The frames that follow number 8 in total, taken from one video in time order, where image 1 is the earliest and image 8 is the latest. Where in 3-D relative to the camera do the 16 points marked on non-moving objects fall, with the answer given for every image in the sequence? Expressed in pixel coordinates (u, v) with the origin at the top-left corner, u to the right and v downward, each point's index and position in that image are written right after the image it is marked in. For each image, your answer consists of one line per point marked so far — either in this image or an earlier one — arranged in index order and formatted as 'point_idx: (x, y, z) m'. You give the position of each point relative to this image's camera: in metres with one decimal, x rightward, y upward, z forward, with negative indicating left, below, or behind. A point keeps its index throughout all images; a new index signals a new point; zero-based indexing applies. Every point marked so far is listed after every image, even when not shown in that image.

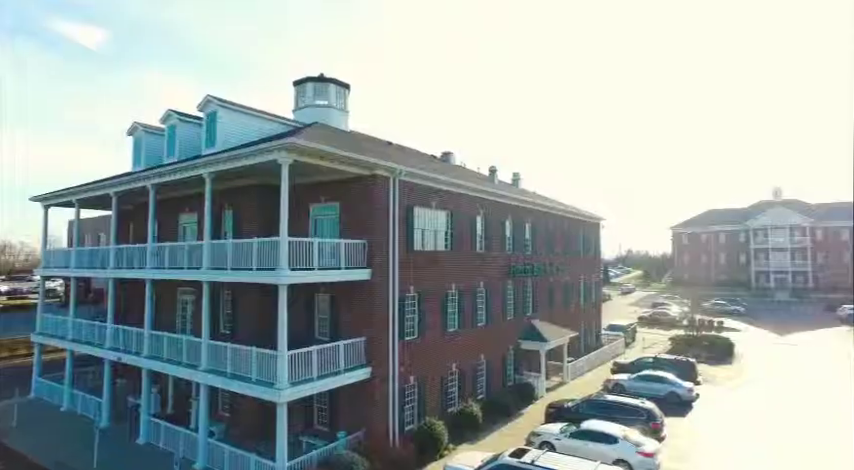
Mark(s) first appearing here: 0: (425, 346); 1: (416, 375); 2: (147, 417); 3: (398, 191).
0: (-0.1, -4.1, +19.5) m
1: (-0.4, -5.0, +19.0) m
2: (-9.4, -6.1, +17.9) m
3: (-1.1, +1.6, +18.5) m
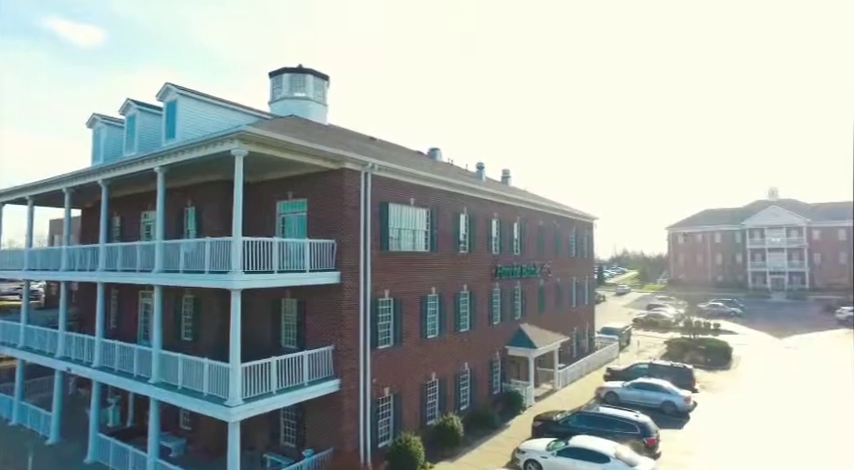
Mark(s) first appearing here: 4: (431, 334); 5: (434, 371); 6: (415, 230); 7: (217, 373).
0: (-0.8, -4.1, +18.1) m
1: (-1.2, -5.0, +17.5) m
2: (-10.2, -6.1, +16.4) m
3: (-1.8, +1.6, +17.1) m
4: (+0.1, -3.7, +19.7) m
5: (+0.3, -5.0, +19.6) m
6: (-0.5, +0.2, +19.2) m
7: (-5.2, -3.4, +13.3) m
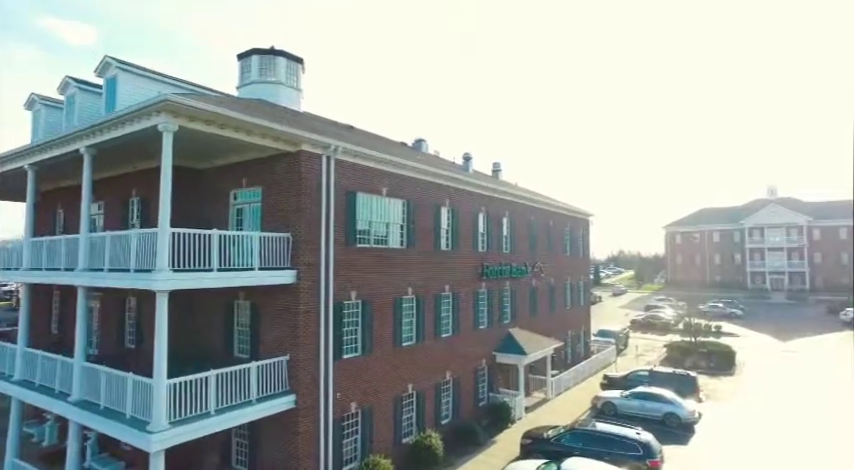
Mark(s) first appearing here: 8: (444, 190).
0: (-1.6, -3.9, +15.9) m
1: (-2.0, -4.8, +15.4) m
2: (-11.0, -5.9, +14.2) m
3: (-2.6, +1.8, +14.9) m
4: (-0.7, -3.5, +17.6) m
5: (-0.5, -4.8, +17.5) m
6: (-1.3, +0.4, +17.1) m
7: (-6.0, -3.2, +11.1) m
8: (+0.6, +1.7, +19.8) m
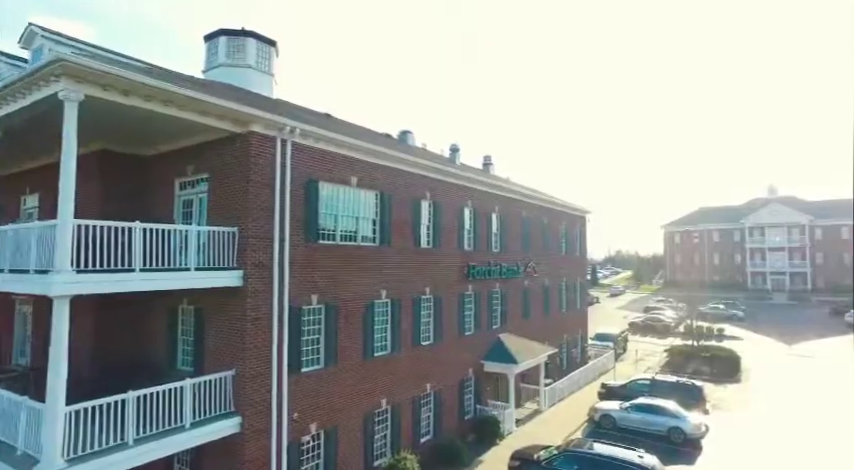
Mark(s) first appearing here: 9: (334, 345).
0: (-2.3, -3.8, +14.0) m
1: (-2.6, -4.7, +13.4) m
2: (-11.7, -5.8, +12.1) m
3: (-3.3, +1.9, +12.9) m
4: (-1.4, -3.4, +15.6) m
5: (-1.2, -4.7, +15.5) m
6: (-2.0, +0.5, +15.1) m
7: (-6.7, -3.1, +9.1) m
8: (-0.1, +1.8, +17.8) m
9: (-2.4, -2.9, +13.9) m
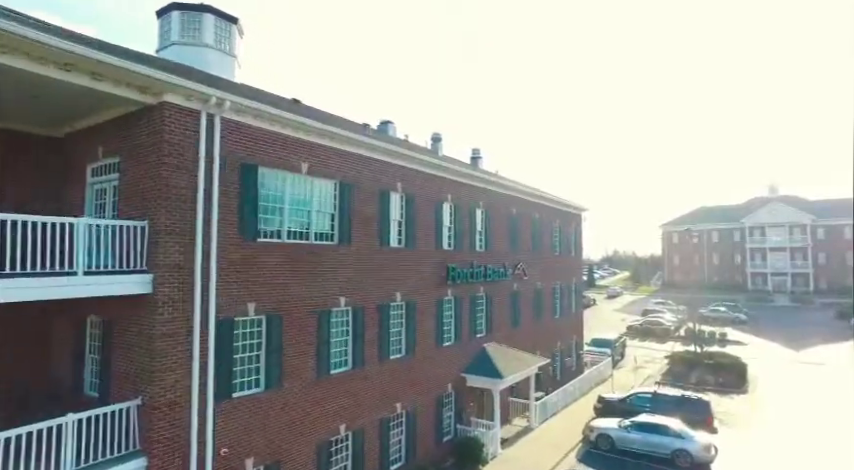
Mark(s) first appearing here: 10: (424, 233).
0: (-3.2, -3.7, +11.7) m
1: (-3.5, -4.6, +11.1) m
2: (-12.5, -5.7, +9.8) m
3: (-4.1, +2.0, +10.7) m
4: (-2.2, -3.3, +13.3) m
5: (-2.1, -4.6, +13.2) m
6: (-2.8, +0.6, +12.8) m
7: (-7.5, -3.0, +6.8) m
8: (-1.0, +1.9, +15.5) m
9: (-3.2, -2.8, +11.6) m
10: (-0.1, 0.0, +16.8) m
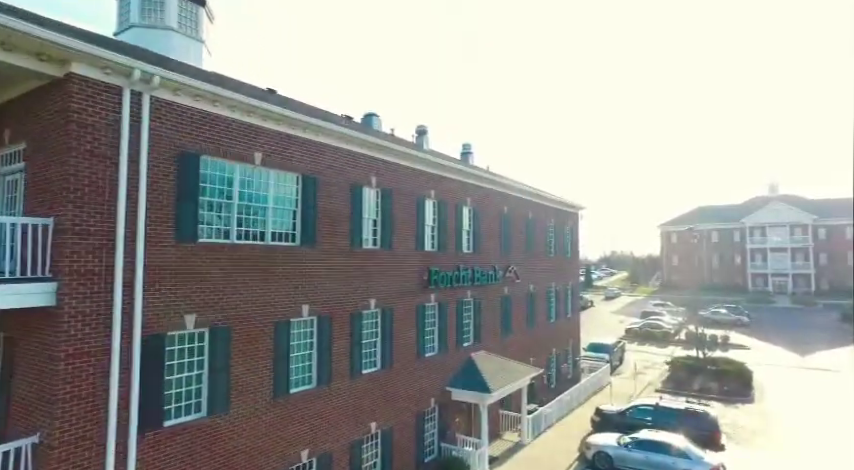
0: (-3.7, -3.7, +10.1) m
1: (-4.0, -4.6, +9.5) m
2: (-13.1, -5.7, +8.1) m
3: (-4.7, +2.0, +9.0) m
4: (-2.8, -3.3, +11.7) m
5: (-2.6, -4.6, +11.6) m
6: (-3.4, +0.6, +11.2) m
7: (-8.0, -3.0, +5.1) m
8: (-1.5, +1.9, +13.9) m
9: (-3.8, -2.8, +10.0) m
10: (-0.7, 0.0, +15.2) m
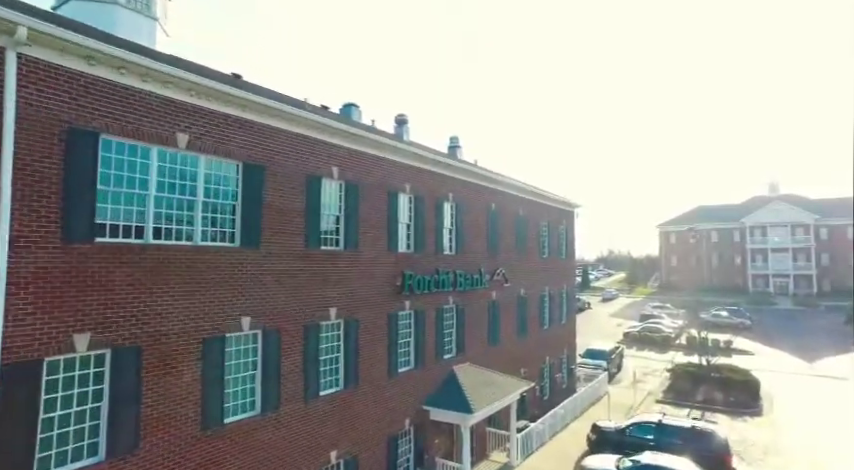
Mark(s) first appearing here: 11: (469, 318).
0: (-4.4, -3.7, +8.1) m
1: (-4.7, -4.6, +7.6) m
2: (-13.7, -5.7, +6.2) m
3: (-5.4, +2.0, +7.1) m
4: (-3.5, -3.3, +9.8) m
5: (-3.3, -4.6, +9.7) m
6: (-4.0, +0.6, +9.3) m
7: (-8.7, -3.0, +3.2) m
8: (-2.2, +1.9, +12.0) m
9: (-4.5, -2.8, +8.0) m
10: (-1.4, +0.1, +13.3) m
11: (+1.4, -2.7, +17.6) m
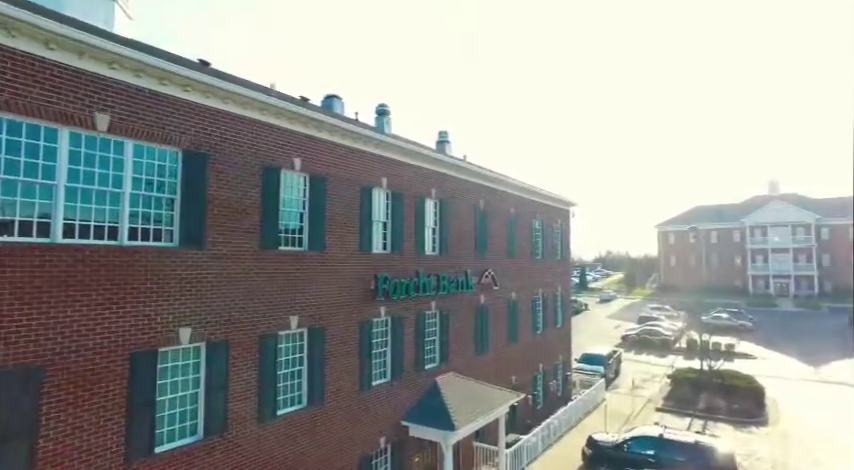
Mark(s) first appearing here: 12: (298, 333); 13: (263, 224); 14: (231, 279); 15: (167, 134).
0: (-4.9, -3.6, +6.8) m
1: (-5.2, -4.5, +6.2) m
2: (-14.3, -5.6, +4.8) m
3: (-5.9, +2.0, +5.8) m
4: (-4.0, -3.3, +8.4) m
5: (-3.9, -4.6, +8.3) m
6: (-4.6, +0.6, +7.9) m
7: (-9.2, -3.0, +1.8) m
8: (-2.8, +1.9, +10.7) m
9: (-5.0, -2.7, +6.7) m
10: (-1.9, +0.1, +11.9) m
11: (+0.8, -2.7, +16.2) m
12: (-2.6, -2.0, +10.7) m
13: (-3.1, +0.2, +10.0) m
14: (-3.5, -0.8, +9.4) m
15: (-4.1, +1.6, +8.5) m
